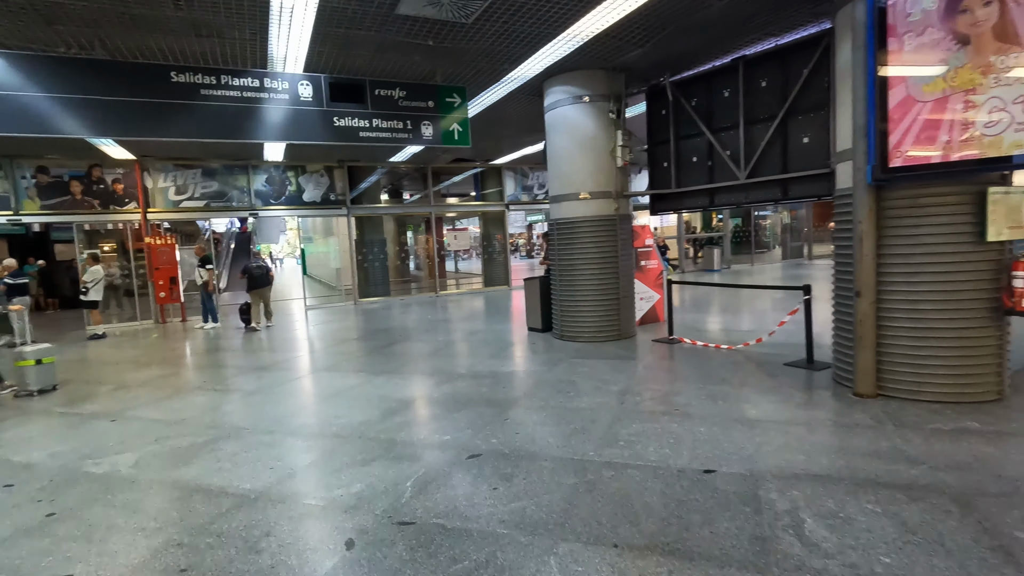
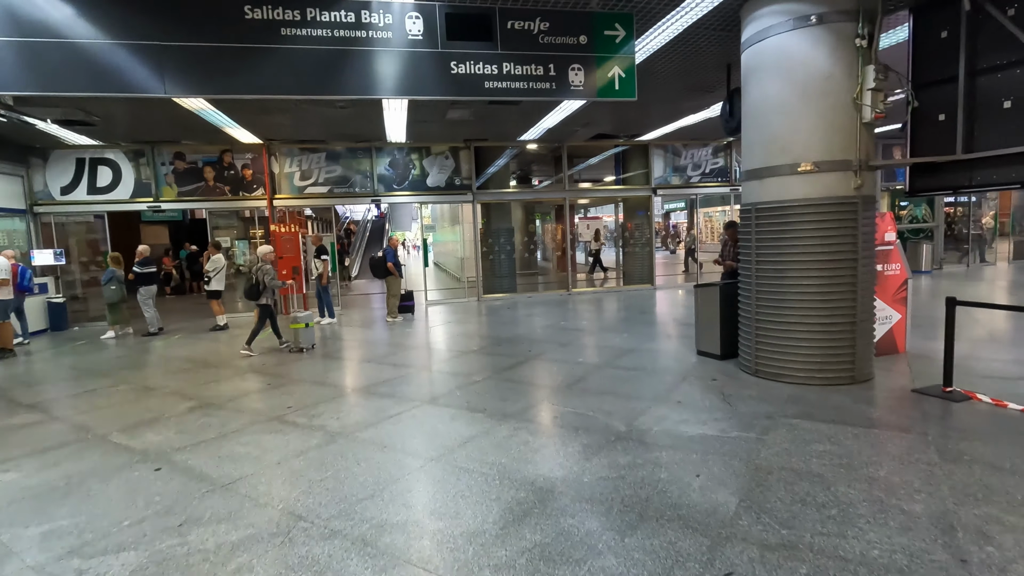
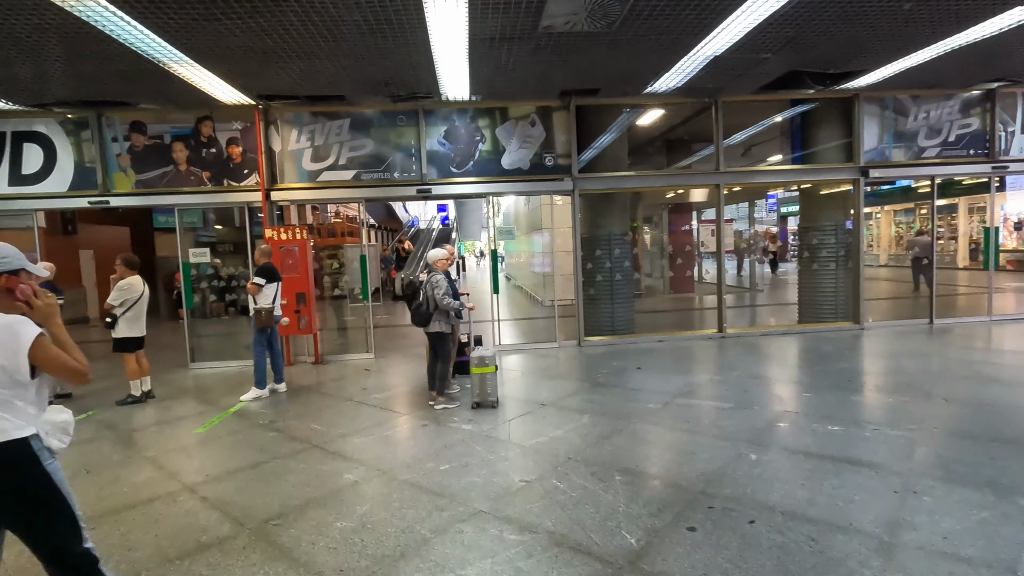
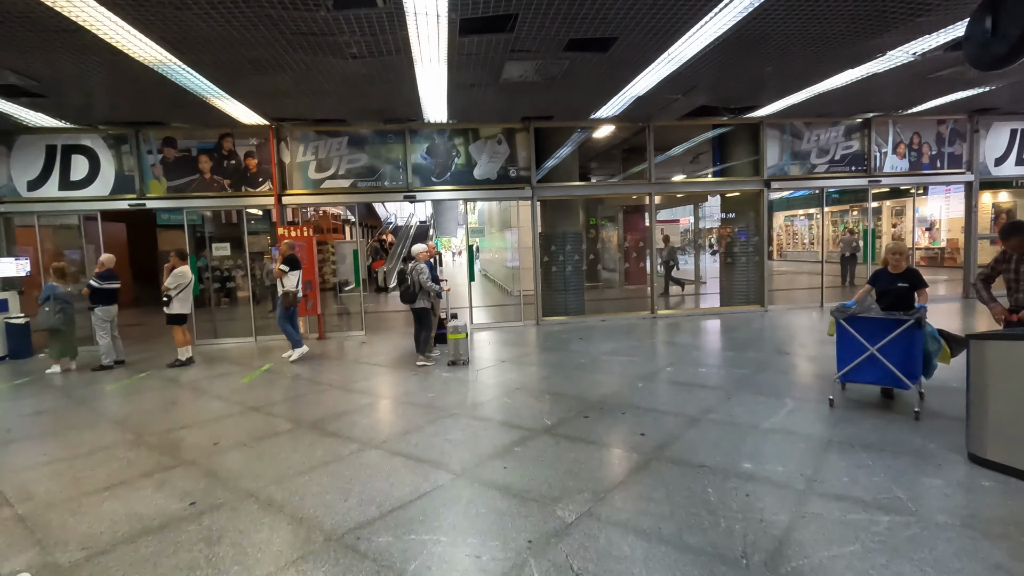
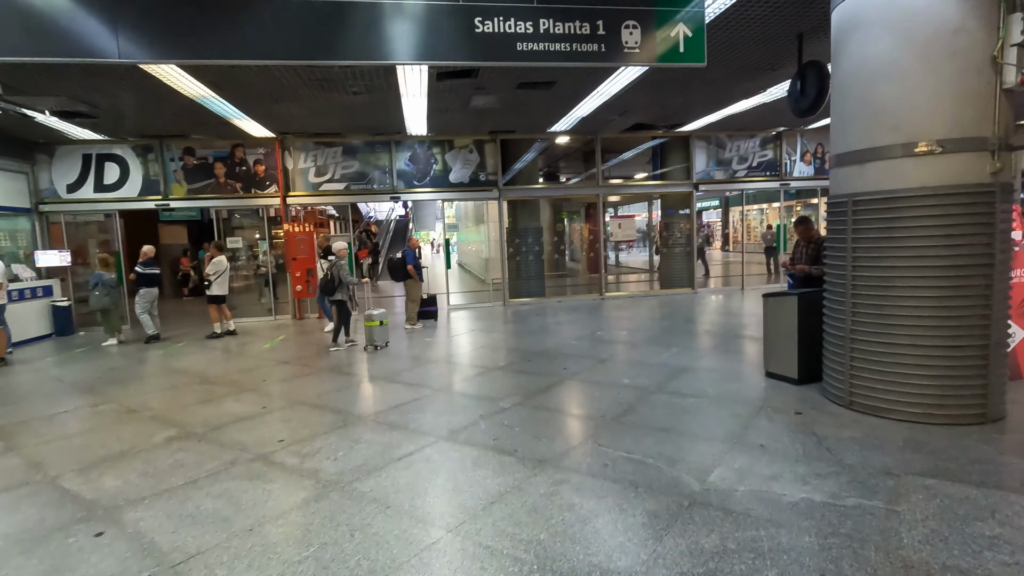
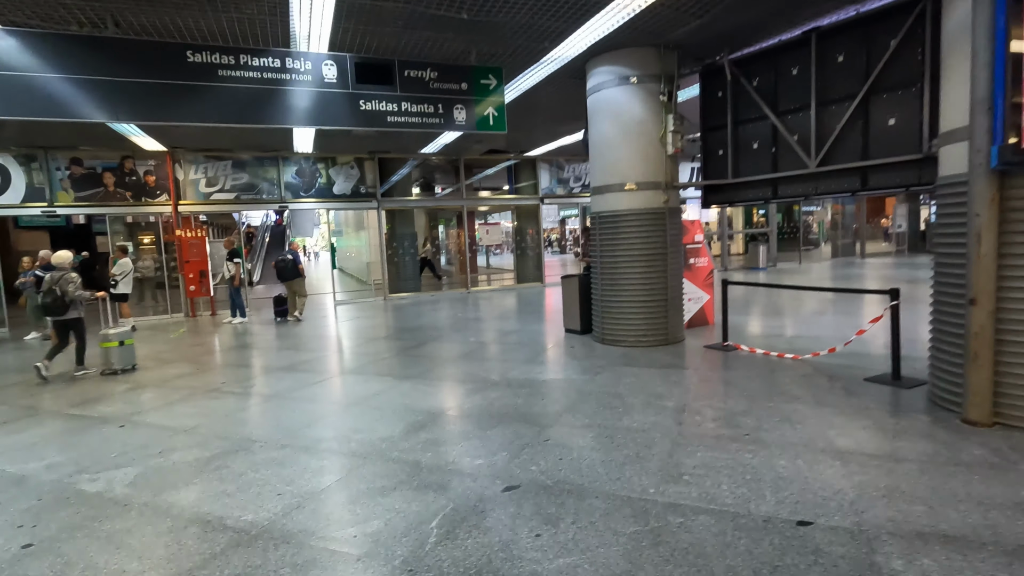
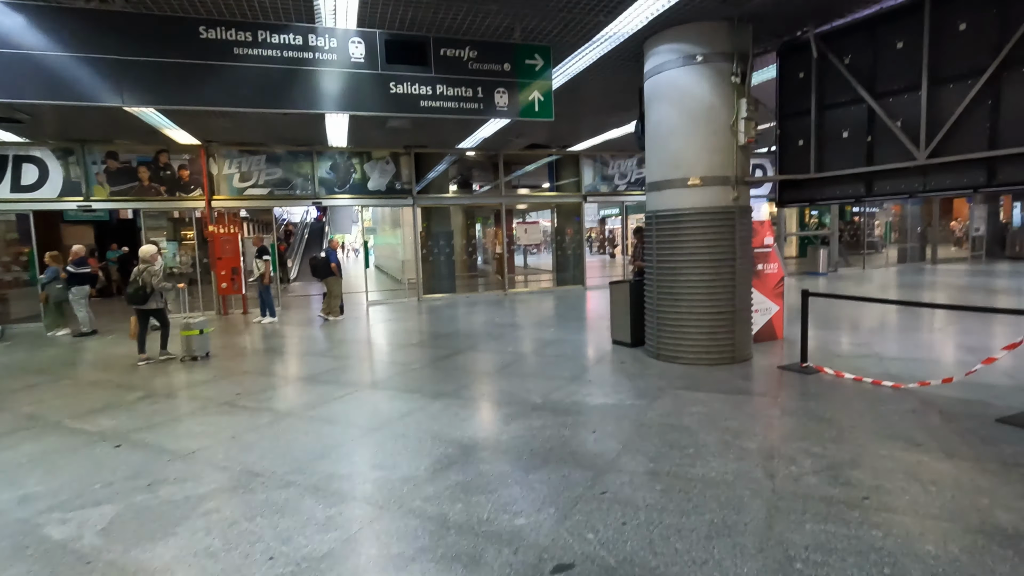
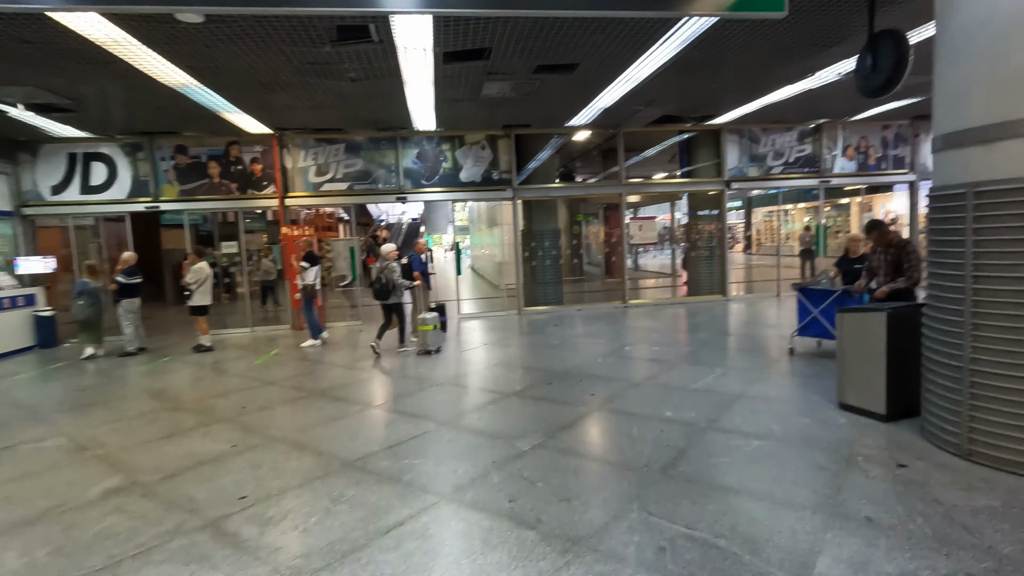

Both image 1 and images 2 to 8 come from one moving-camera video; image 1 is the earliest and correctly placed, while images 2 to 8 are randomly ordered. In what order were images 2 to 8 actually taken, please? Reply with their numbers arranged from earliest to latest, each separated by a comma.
6, 7, 2, 5, 8, 4, 3
